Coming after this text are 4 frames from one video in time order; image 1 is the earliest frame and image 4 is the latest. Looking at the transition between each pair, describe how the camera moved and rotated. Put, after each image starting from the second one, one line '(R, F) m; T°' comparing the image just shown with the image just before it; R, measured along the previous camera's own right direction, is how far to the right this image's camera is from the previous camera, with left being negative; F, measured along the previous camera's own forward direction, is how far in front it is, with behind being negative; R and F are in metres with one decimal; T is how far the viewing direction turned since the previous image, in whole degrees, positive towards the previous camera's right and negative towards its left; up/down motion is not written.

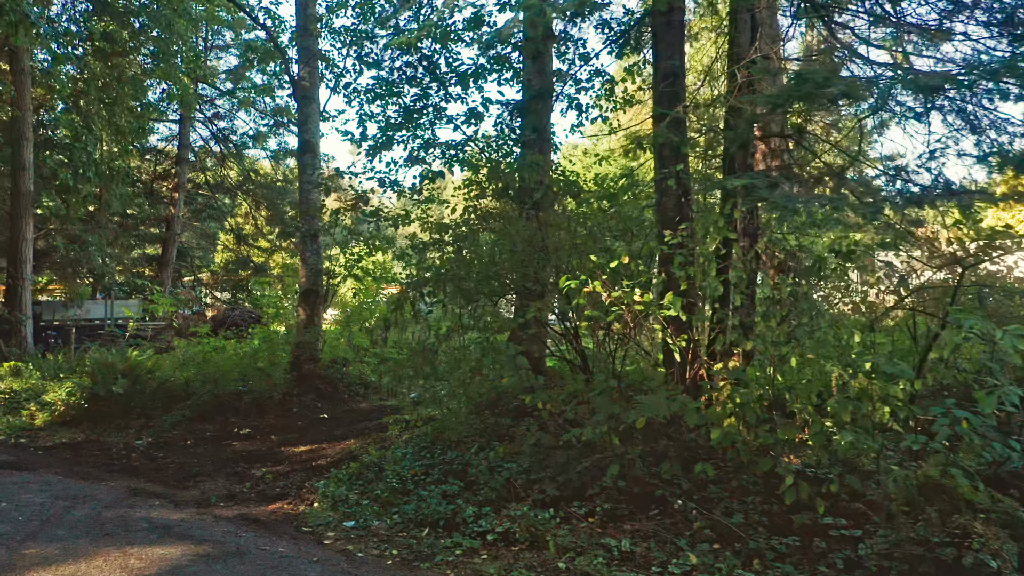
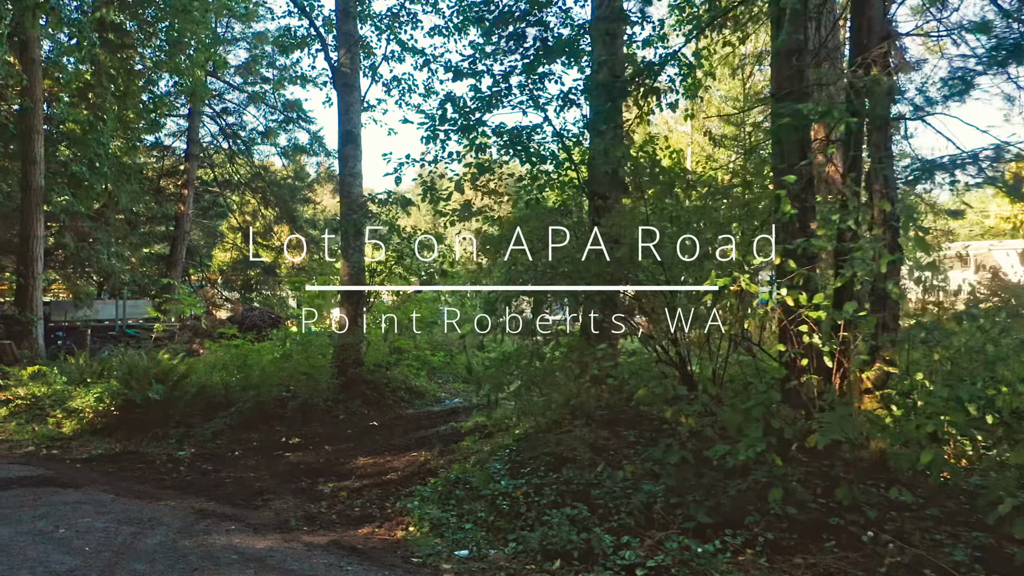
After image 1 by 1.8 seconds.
(-0.9, +0.7) m; +1°
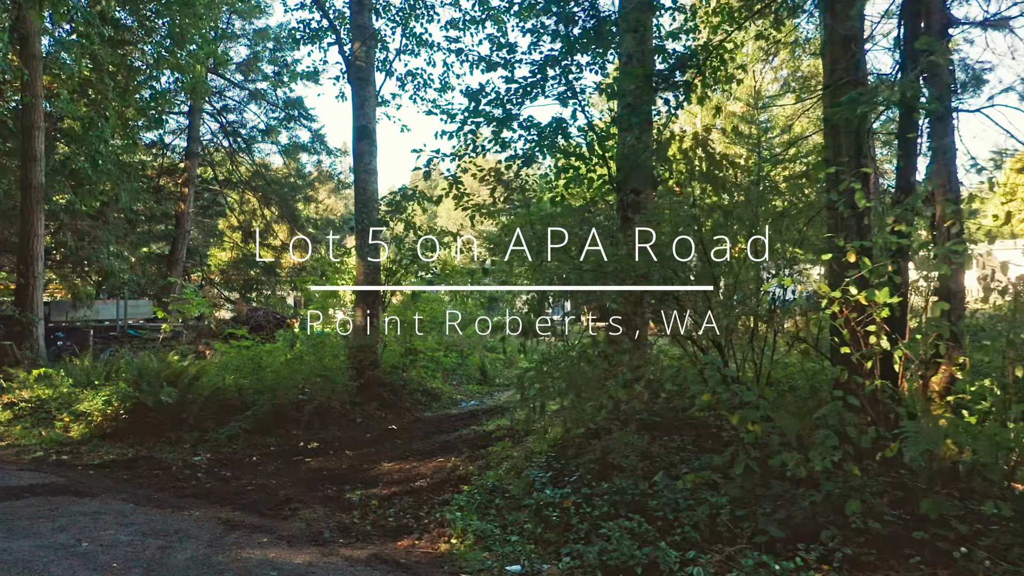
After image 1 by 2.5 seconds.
(-0.4, +0.3) m; 0°
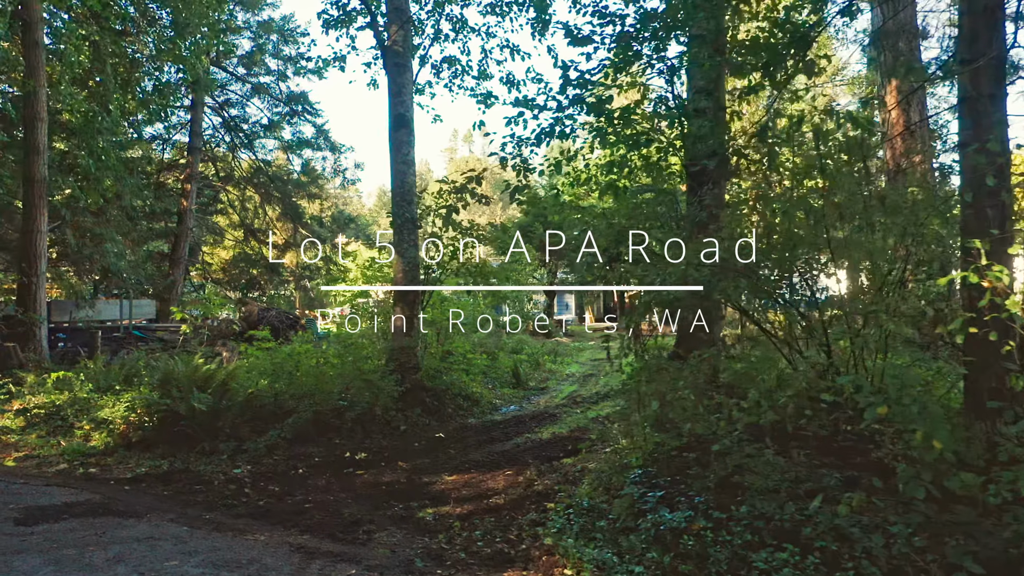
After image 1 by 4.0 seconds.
(-0.8, +0.6) m; +1°
